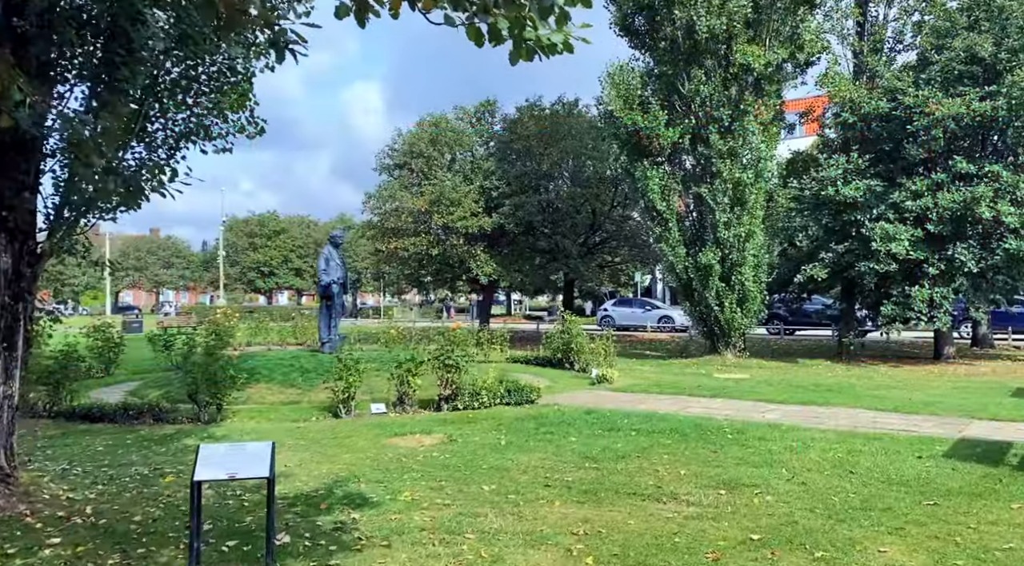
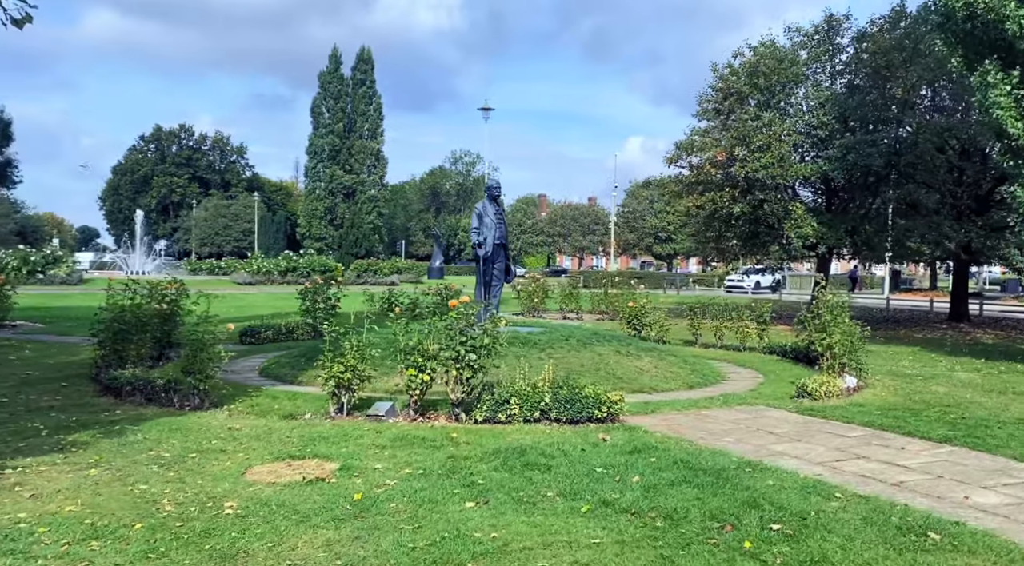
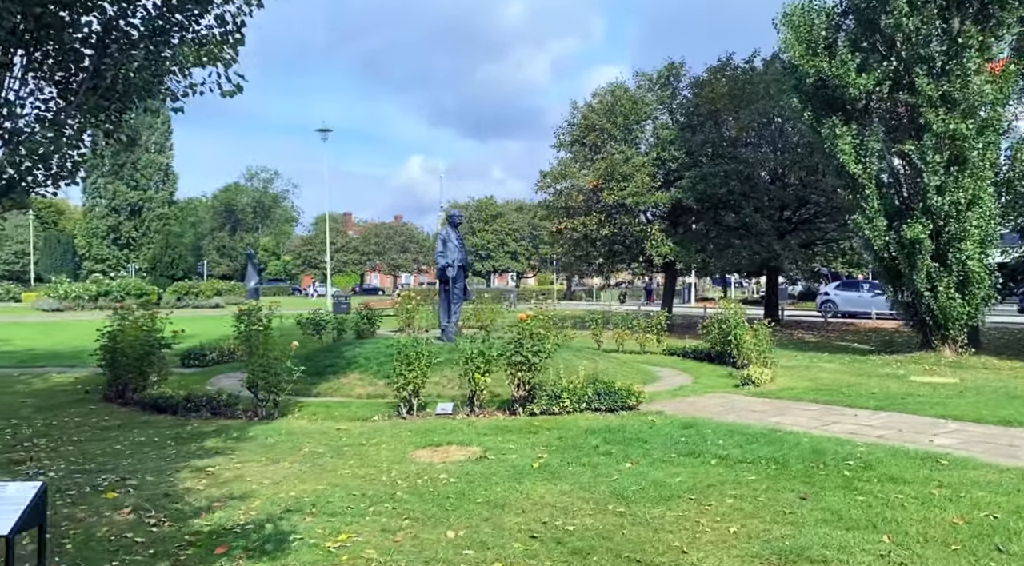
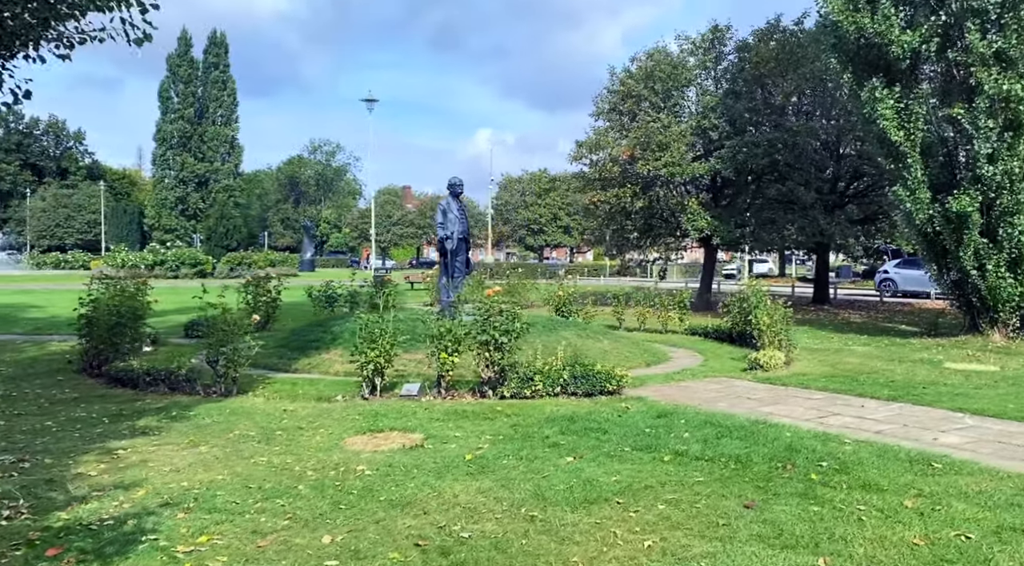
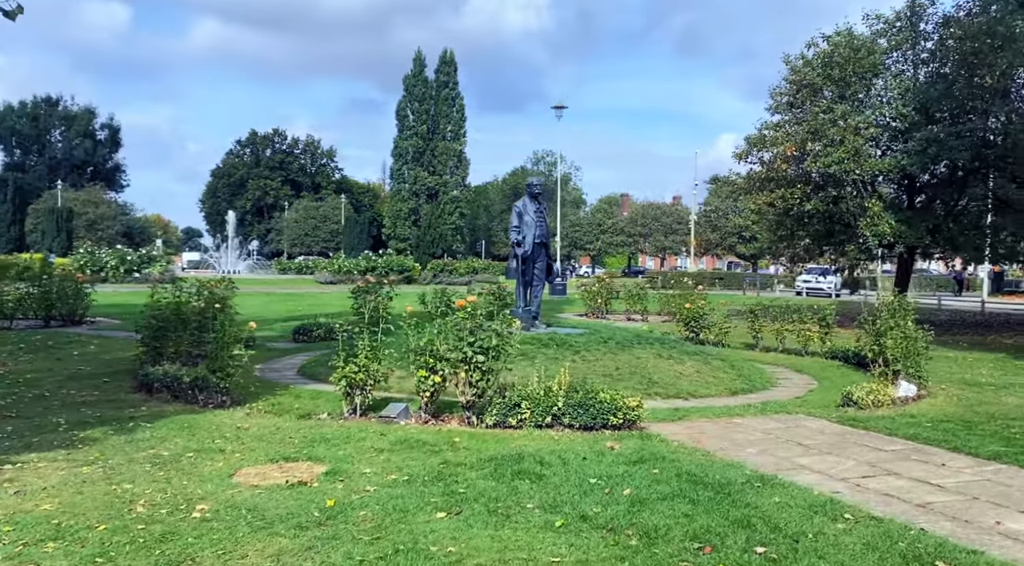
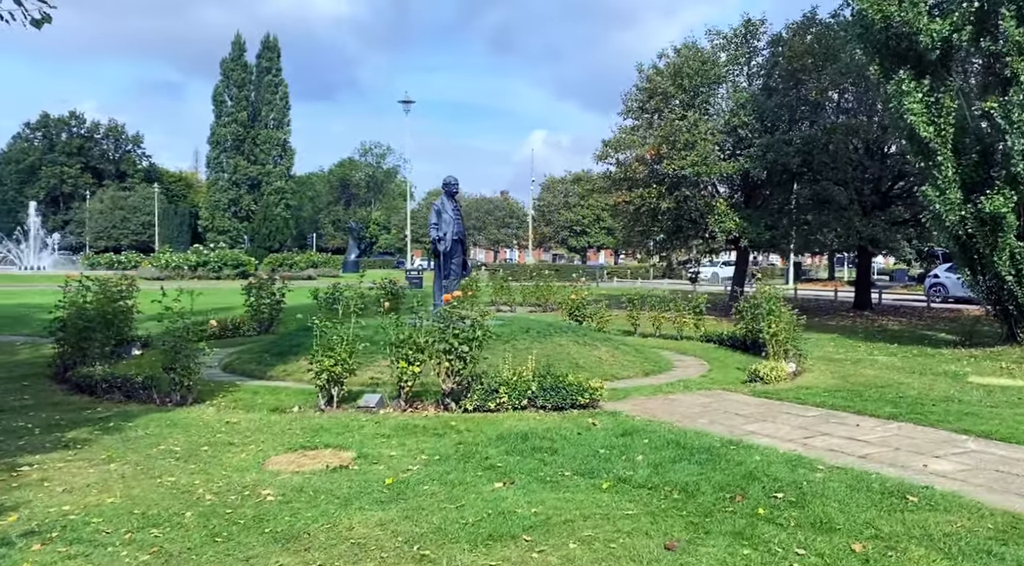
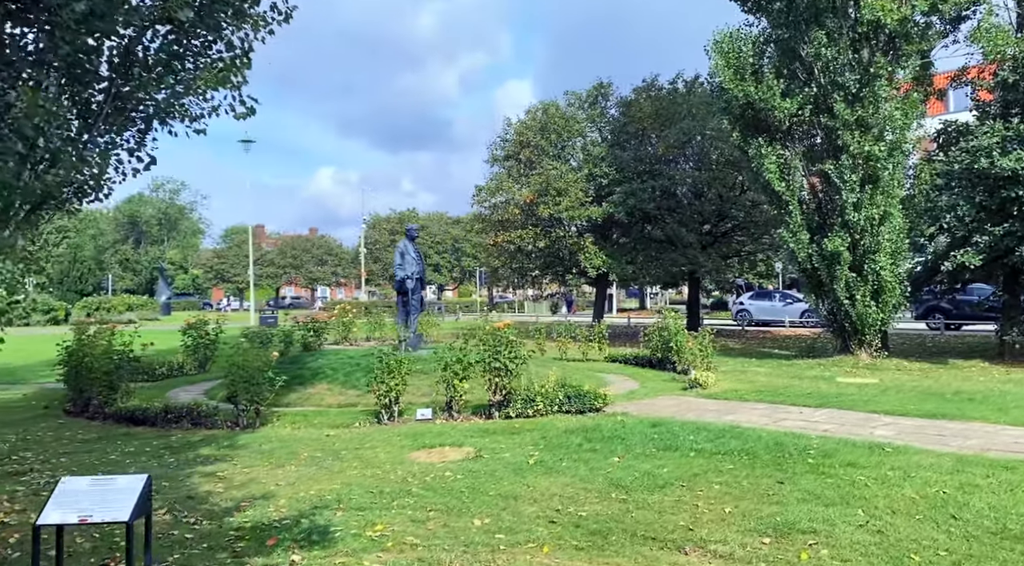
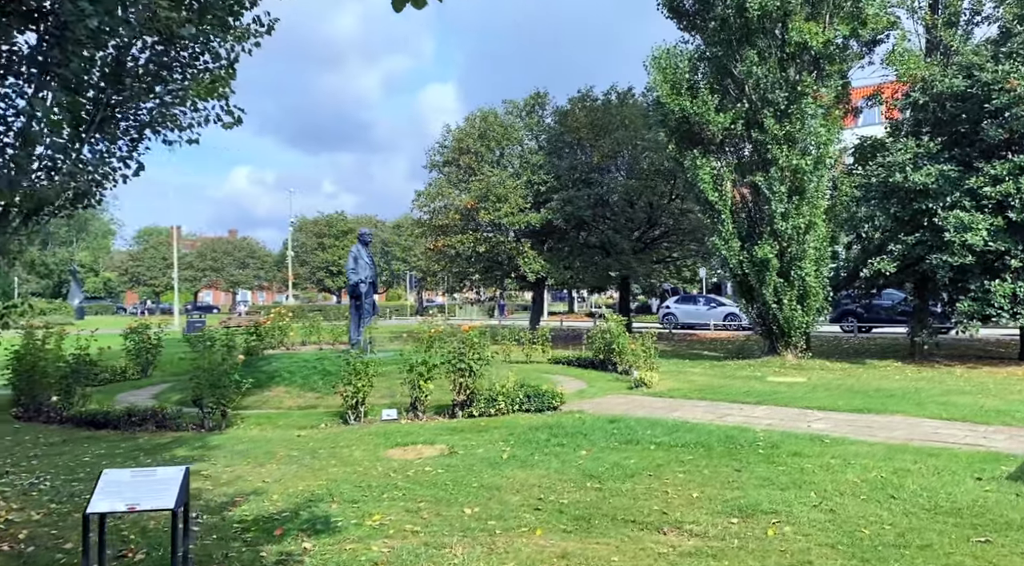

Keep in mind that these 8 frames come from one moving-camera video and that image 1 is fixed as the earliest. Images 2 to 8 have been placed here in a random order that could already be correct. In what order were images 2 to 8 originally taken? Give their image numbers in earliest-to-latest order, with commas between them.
8, 7, 3, 4, 6, 2, 5
